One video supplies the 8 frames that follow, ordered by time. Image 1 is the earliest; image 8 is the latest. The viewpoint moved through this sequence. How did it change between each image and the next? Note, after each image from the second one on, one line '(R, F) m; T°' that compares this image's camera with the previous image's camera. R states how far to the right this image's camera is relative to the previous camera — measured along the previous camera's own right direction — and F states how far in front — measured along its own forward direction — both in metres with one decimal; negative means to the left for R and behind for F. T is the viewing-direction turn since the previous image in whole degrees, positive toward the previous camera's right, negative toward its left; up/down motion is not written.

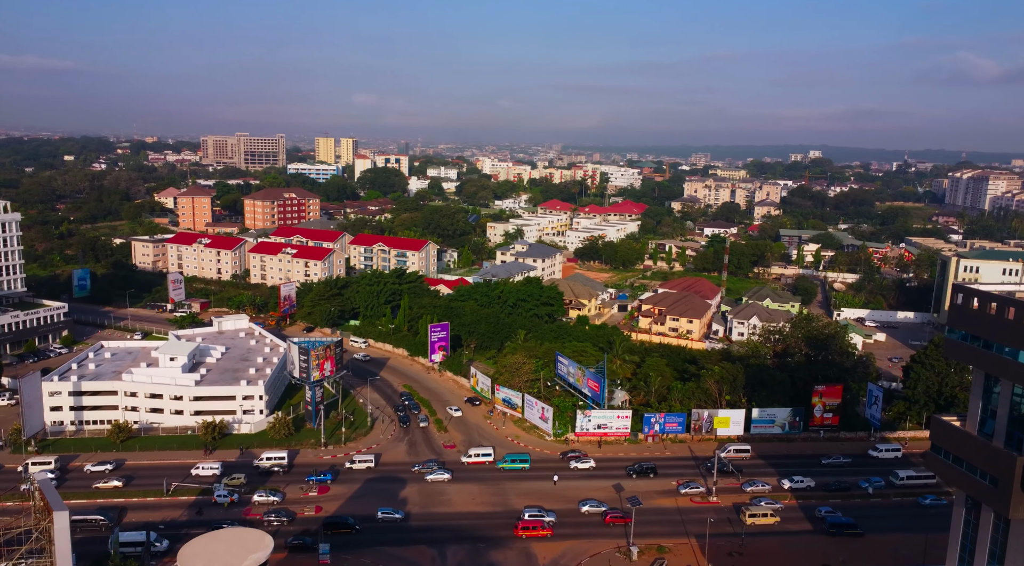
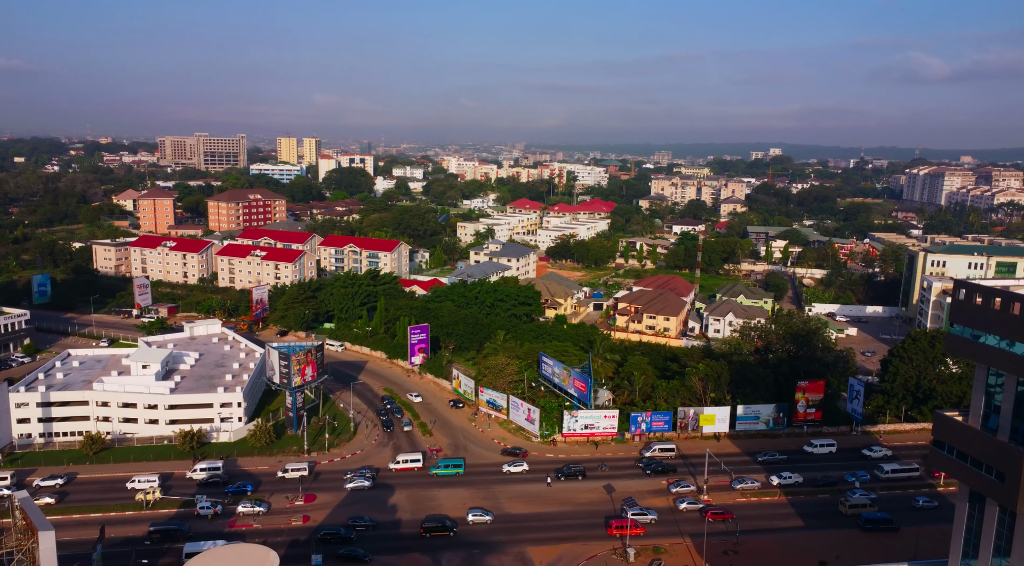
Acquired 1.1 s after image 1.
(-0.7, +0.3) m; +3°
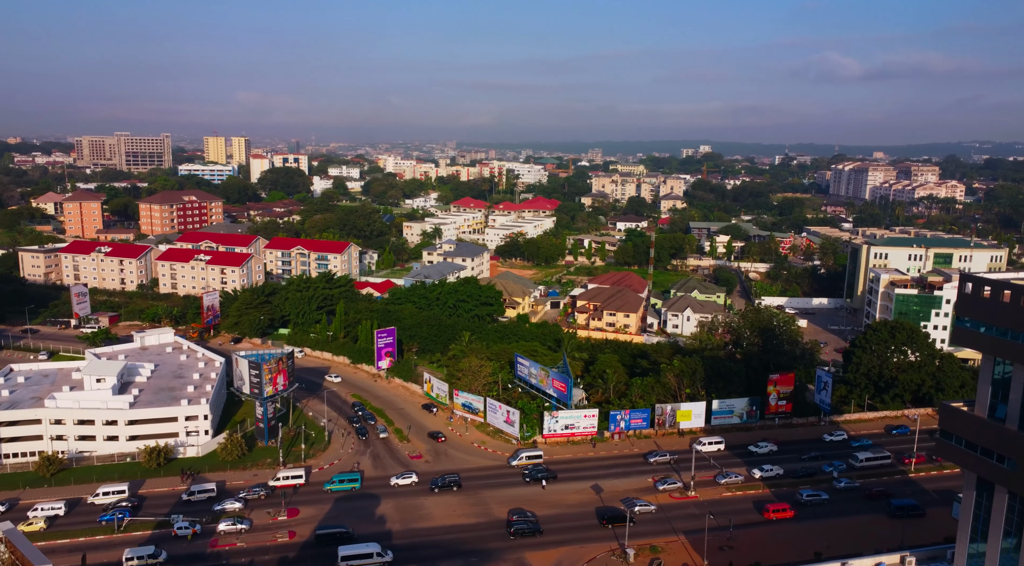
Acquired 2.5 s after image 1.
(-1.4, +0.4) m; +5°
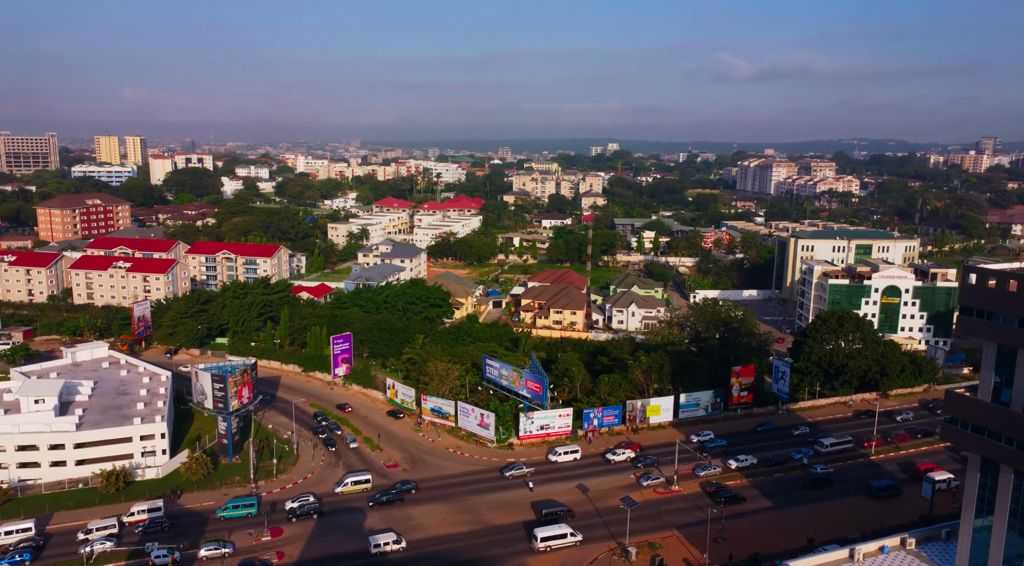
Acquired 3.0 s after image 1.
(-2.1, +0.5) m; +7°
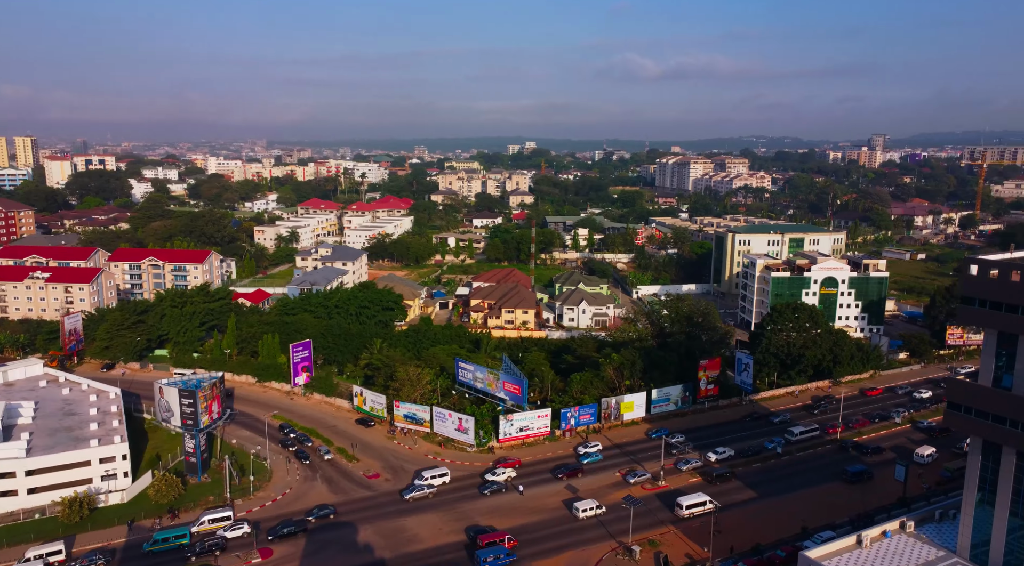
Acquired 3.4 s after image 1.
(-2.0, +0.4) m; +6°
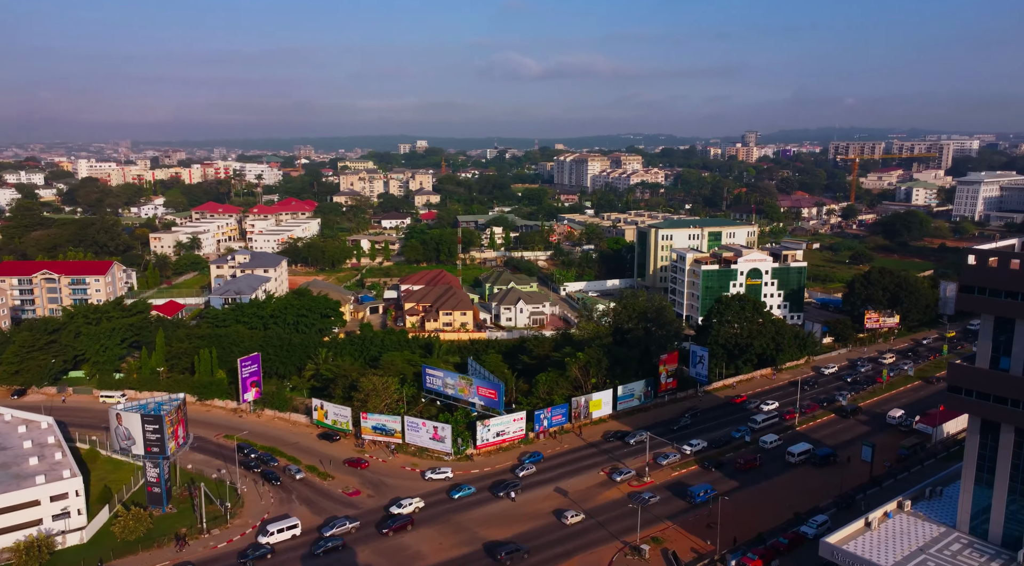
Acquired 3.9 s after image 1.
(-2.7, +0.6) m; +8°
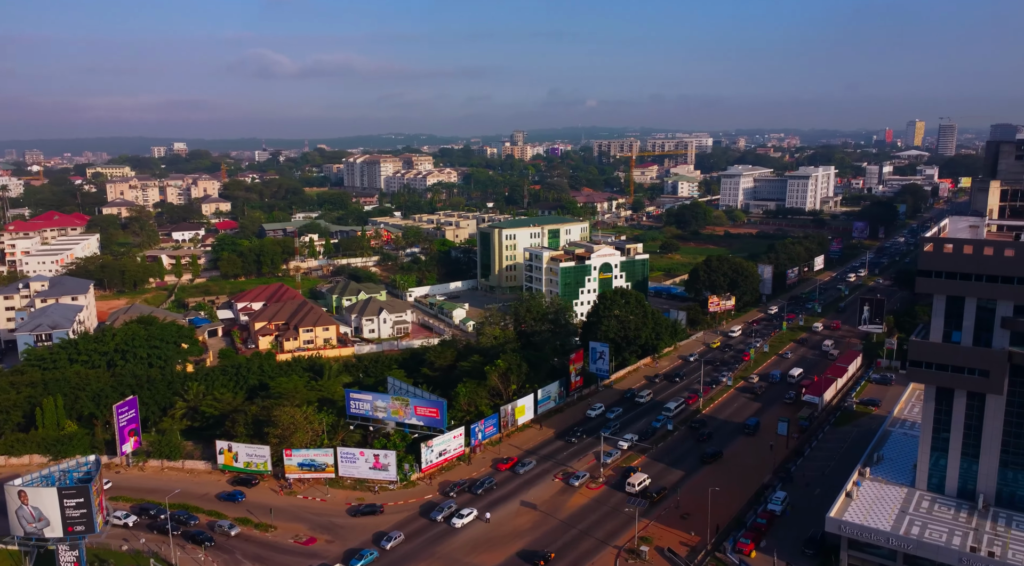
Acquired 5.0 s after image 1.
(-5.0, +1.6) m; +17°
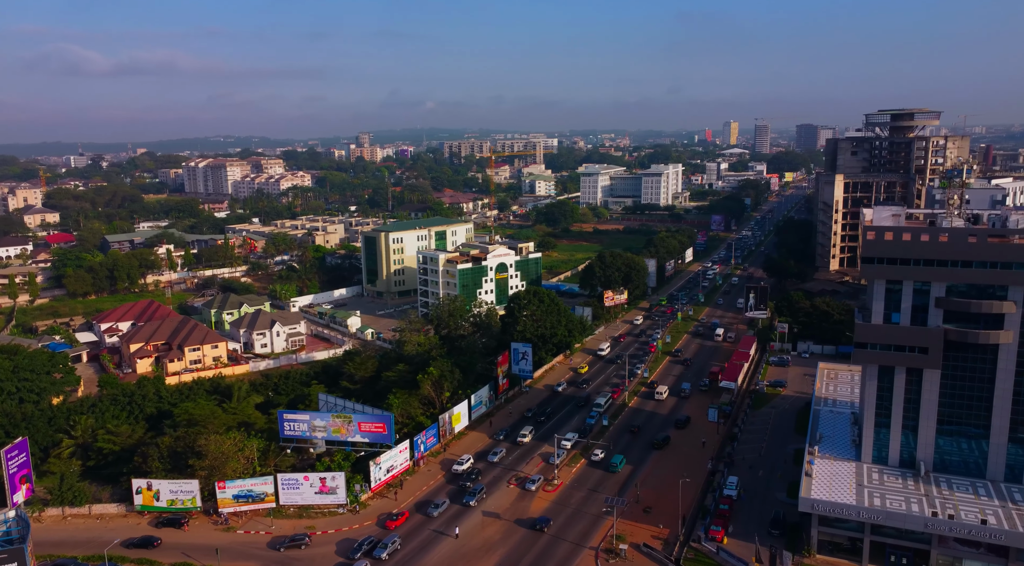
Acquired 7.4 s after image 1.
(-2.9, +0.9) m; +11°
